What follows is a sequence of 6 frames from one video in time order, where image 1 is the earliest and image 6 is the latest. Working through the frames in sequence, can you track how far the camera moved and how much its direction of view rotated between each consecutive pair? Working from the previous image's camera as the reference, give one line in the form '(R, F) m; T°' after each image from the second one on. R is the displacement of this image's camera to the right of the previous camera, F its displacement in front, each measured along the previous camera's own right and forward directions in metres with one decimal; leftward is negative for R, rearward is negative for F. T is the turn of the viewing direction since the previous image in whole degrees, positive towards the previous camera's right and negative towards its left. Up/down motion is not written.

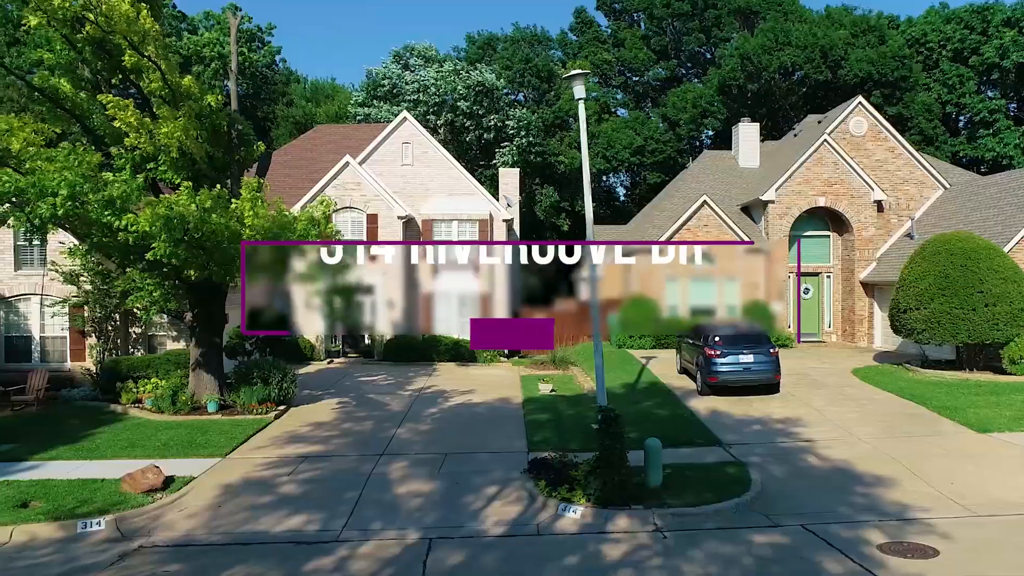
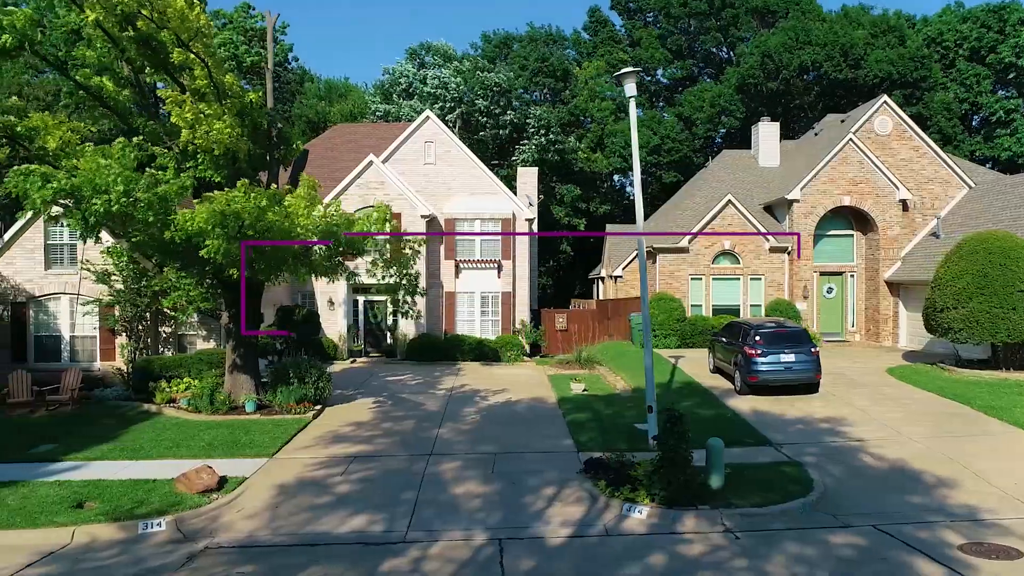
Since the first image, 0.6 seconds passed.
(-0.6, +0.1) m; 0°
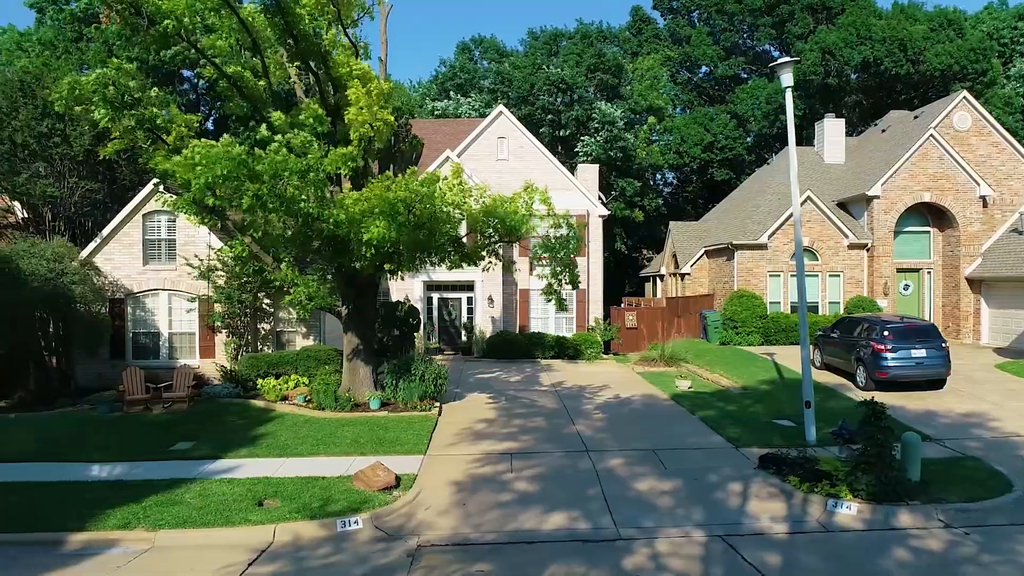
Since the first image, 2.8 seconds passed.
(-2.0, +0.2) m; +1°
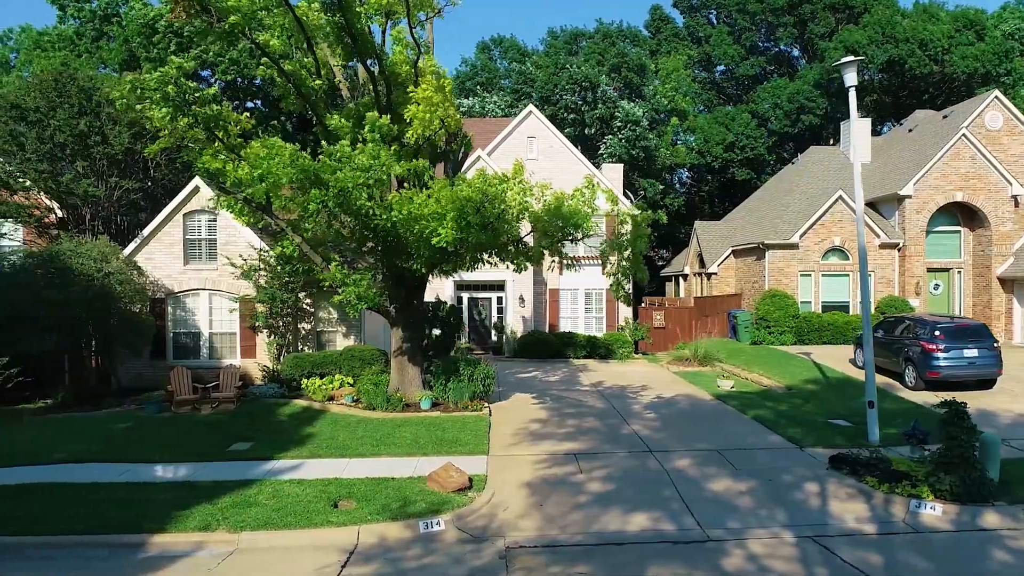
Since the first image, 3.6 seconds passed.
(-0.8, +0.1) m; 0°
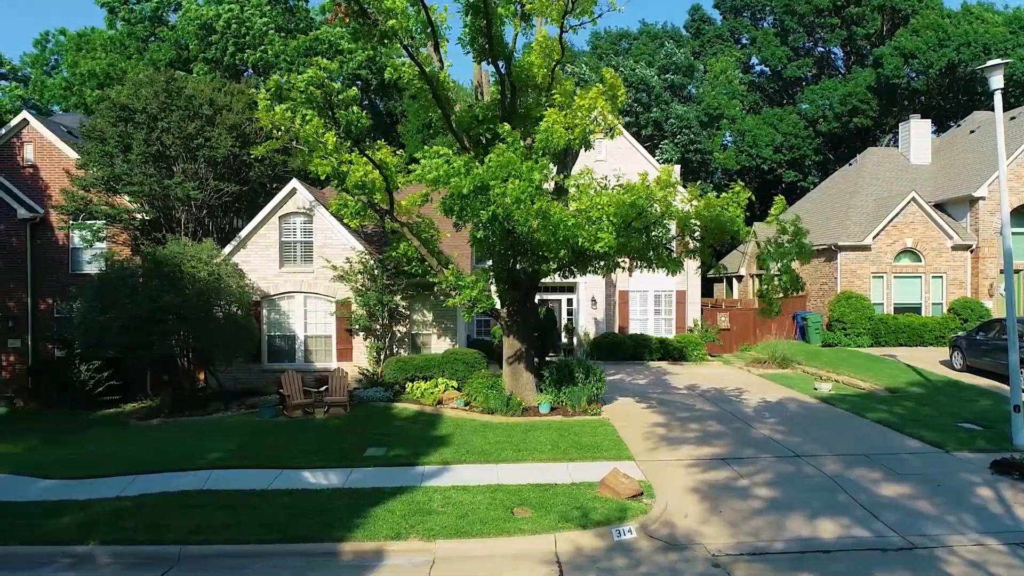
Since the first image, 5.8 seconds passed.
(-1.8, +0.1) m; 0°
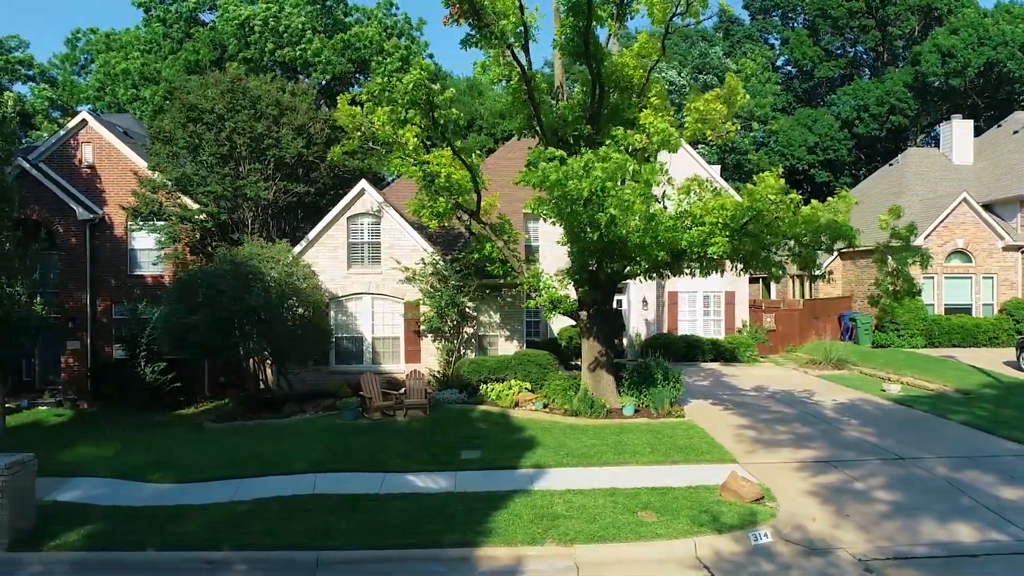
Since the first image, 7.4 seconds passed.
(-1.2, +0.1) m; 0°
